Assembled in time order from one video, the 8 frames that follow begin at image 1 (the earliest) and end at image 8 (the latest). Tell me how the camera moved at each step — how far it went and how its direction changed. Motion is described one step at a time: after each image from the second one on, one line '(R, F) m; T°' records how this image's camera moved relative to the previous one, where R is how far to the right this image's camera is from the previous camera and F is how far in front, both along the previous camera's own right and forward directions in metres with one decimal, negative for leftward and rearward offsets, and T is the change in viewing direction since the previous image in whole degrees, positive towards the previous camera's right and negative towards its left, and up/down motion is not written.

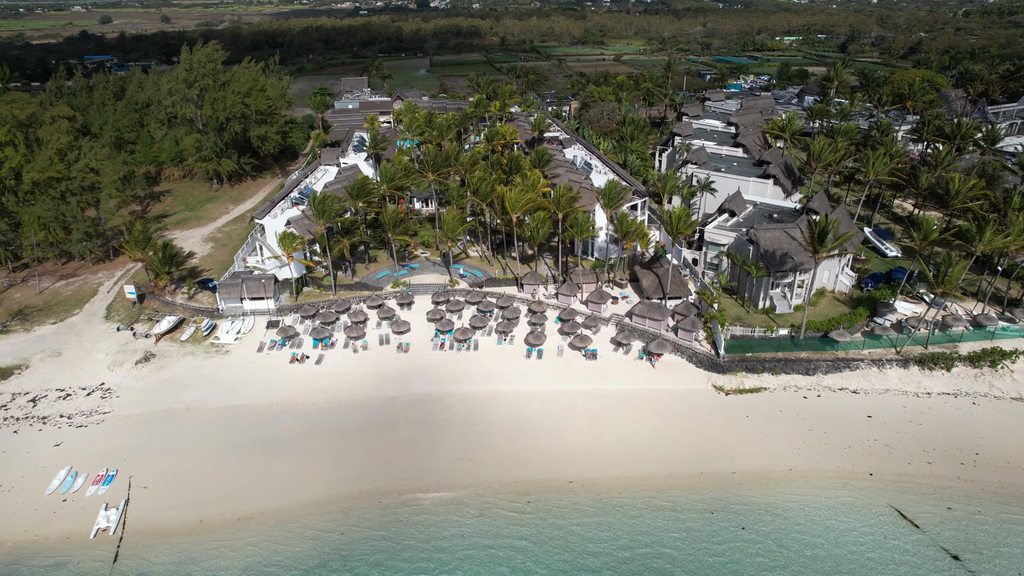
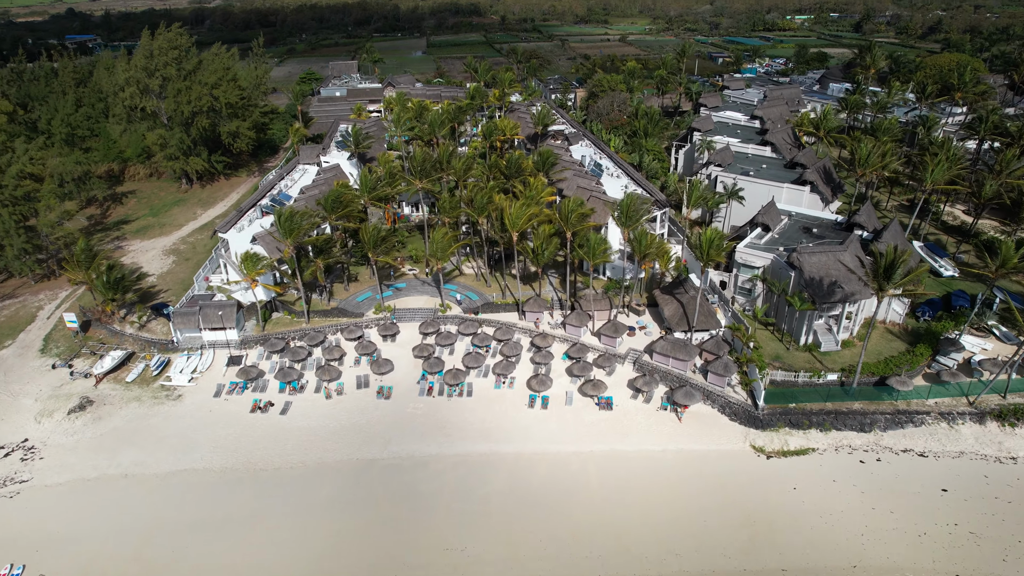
(0.0, +6.9) m; 0°
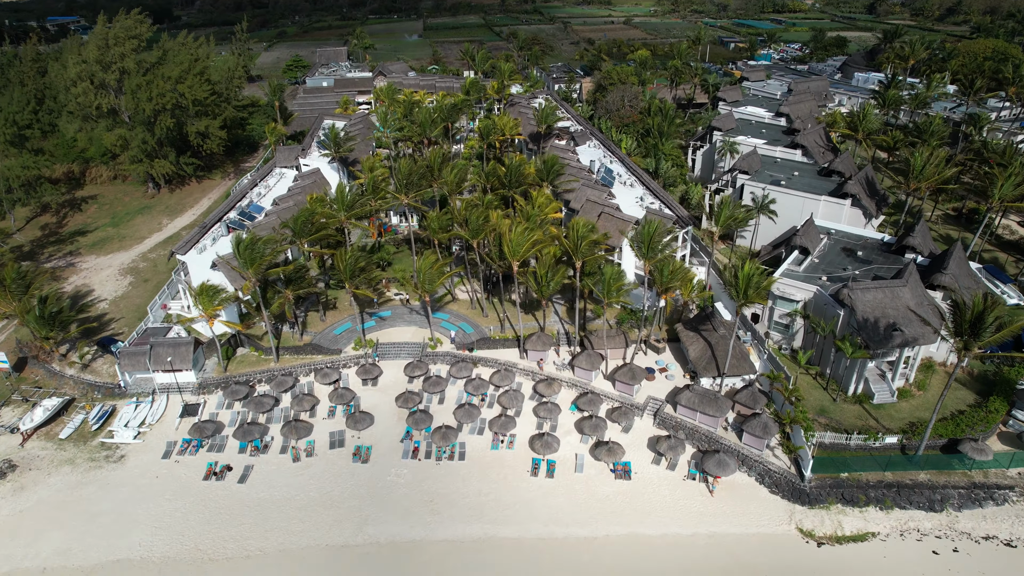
(0.0, +6.0) m; 0°
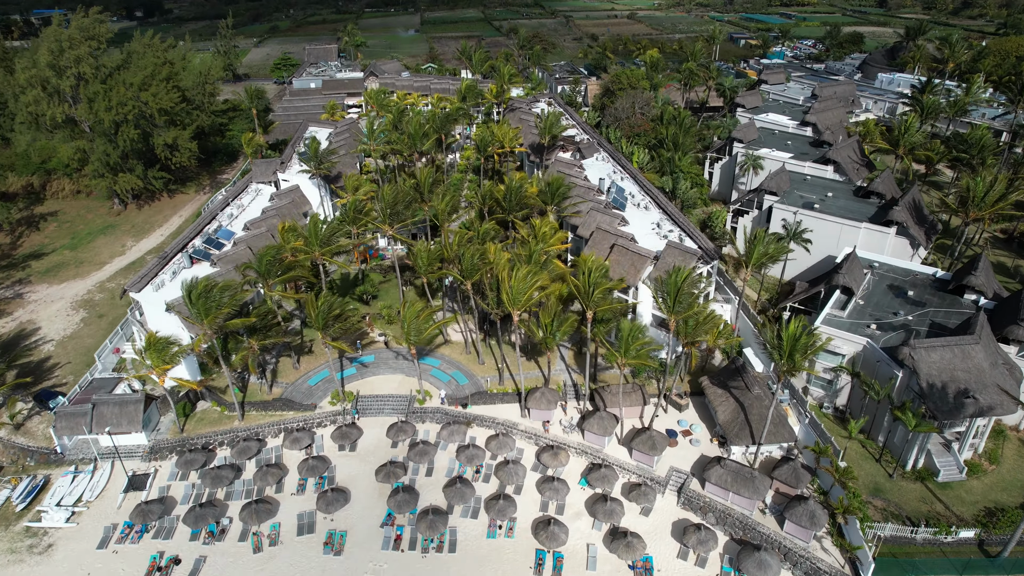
(0.0, +5.2) m; 0°
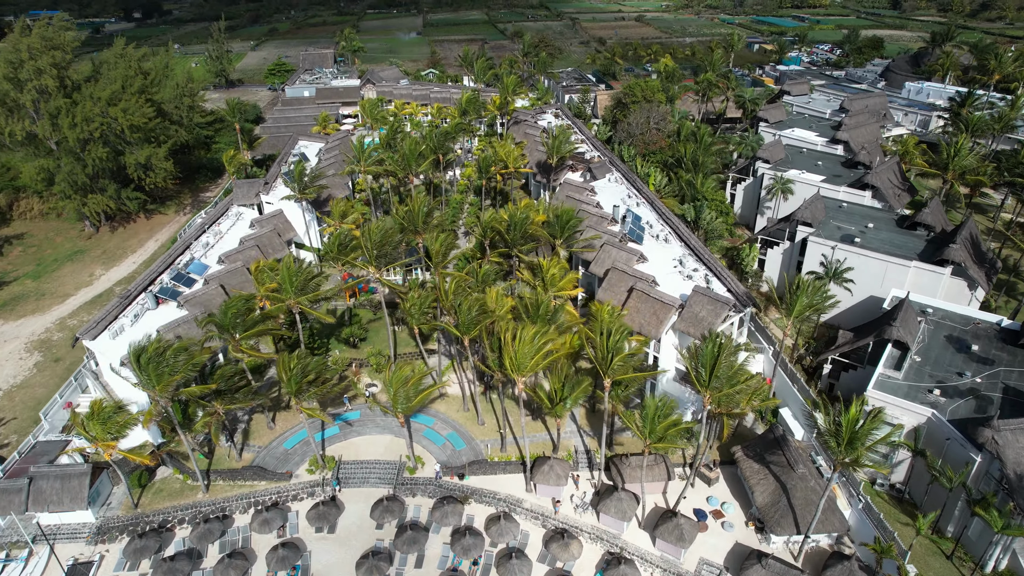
(0.0, +4.5) m; 0°
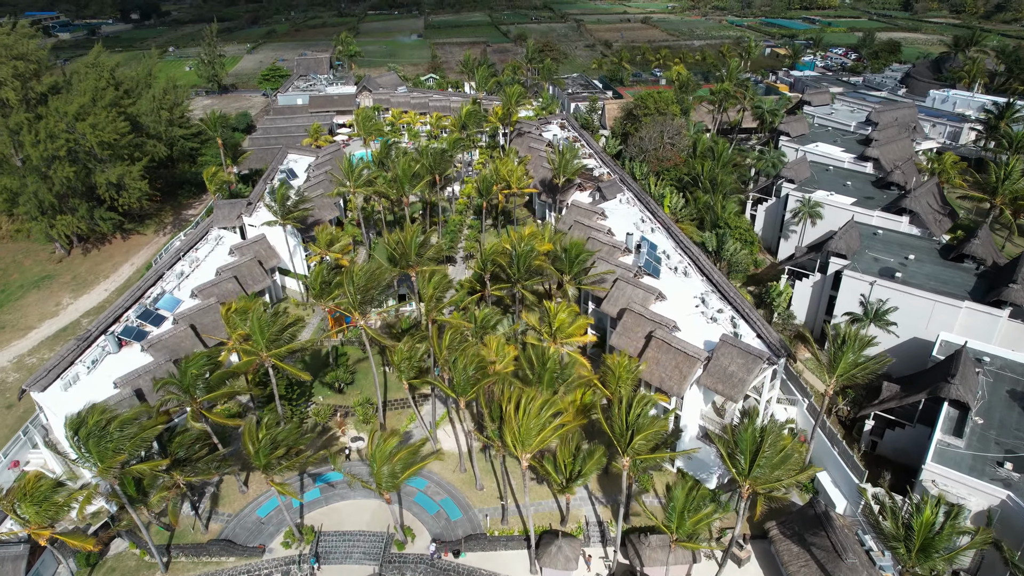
(0.0, +3.7) m; 0°
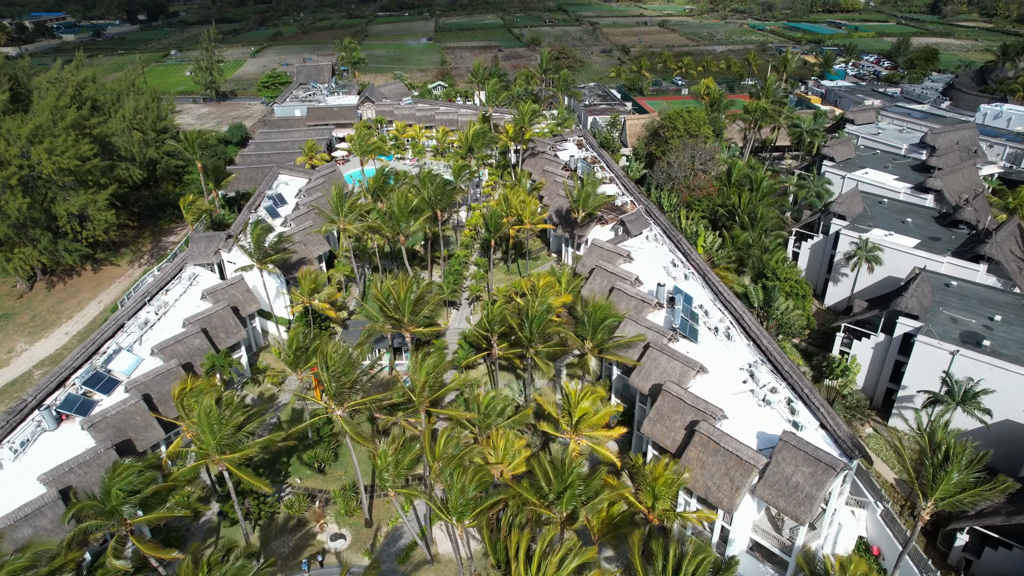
(-0.1, +5.2) m; -1°
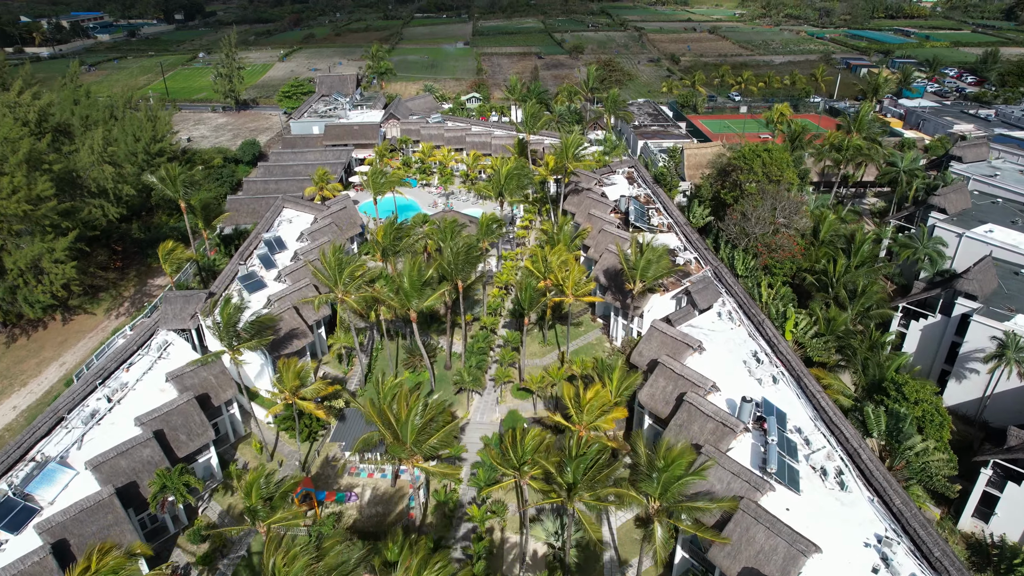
(-0.3, +7.5) m; -3°
